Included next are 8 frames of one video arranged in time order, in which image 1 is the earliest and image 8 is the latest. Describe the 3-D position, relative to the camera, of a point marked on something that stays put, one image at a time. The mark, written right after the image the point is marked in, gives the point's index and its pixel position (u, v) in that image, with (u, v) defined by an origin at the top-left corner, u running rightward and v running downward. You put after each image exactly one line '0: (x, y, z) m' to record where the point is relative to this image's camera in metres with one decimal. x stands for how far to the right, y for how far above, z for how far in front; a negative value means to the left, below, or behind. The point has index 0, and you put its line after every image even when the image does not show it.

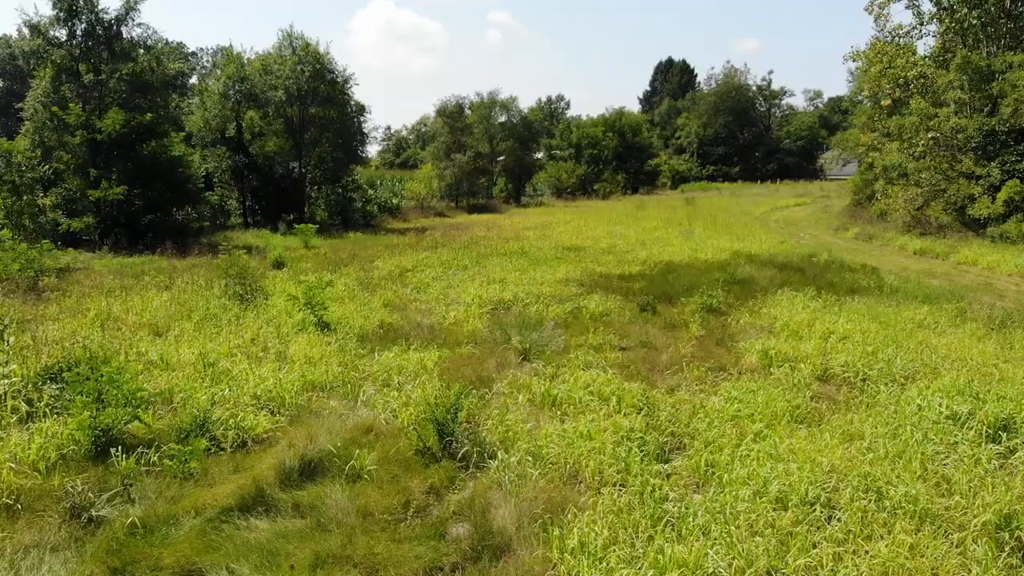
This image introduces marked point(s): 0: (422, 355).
0: (-1.0, -0.8, +7.5) m
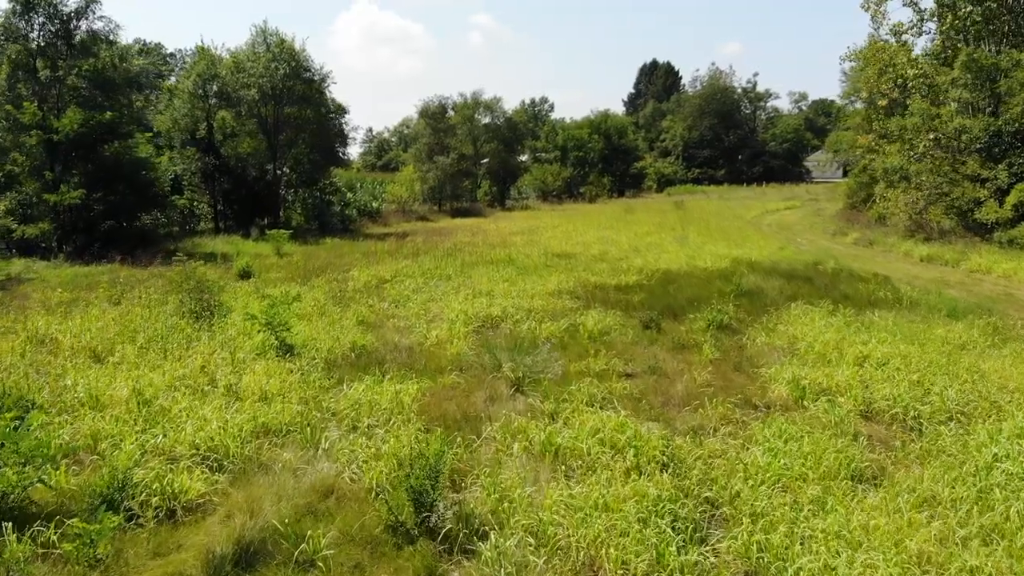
0: (-1.1, -1.0, +6.5) m
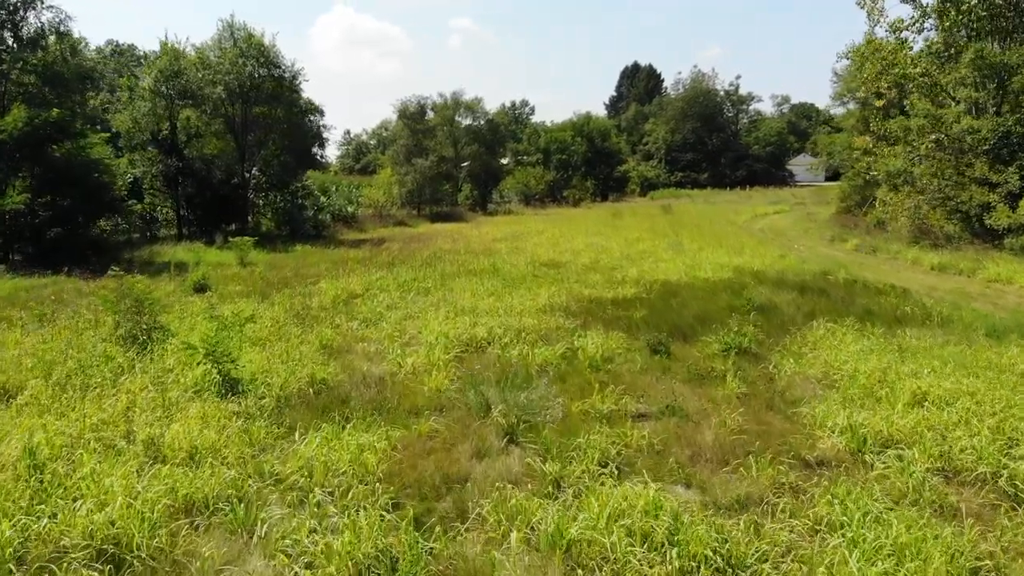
0: (-1.2, -1.2, +5.2) m
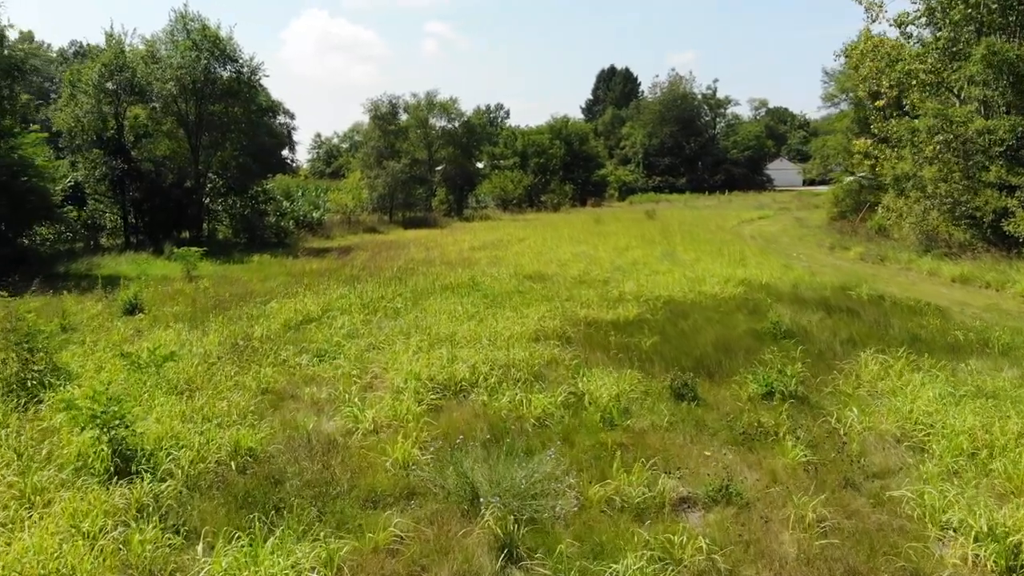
0: (-1.2, -1.5, +3.5) m
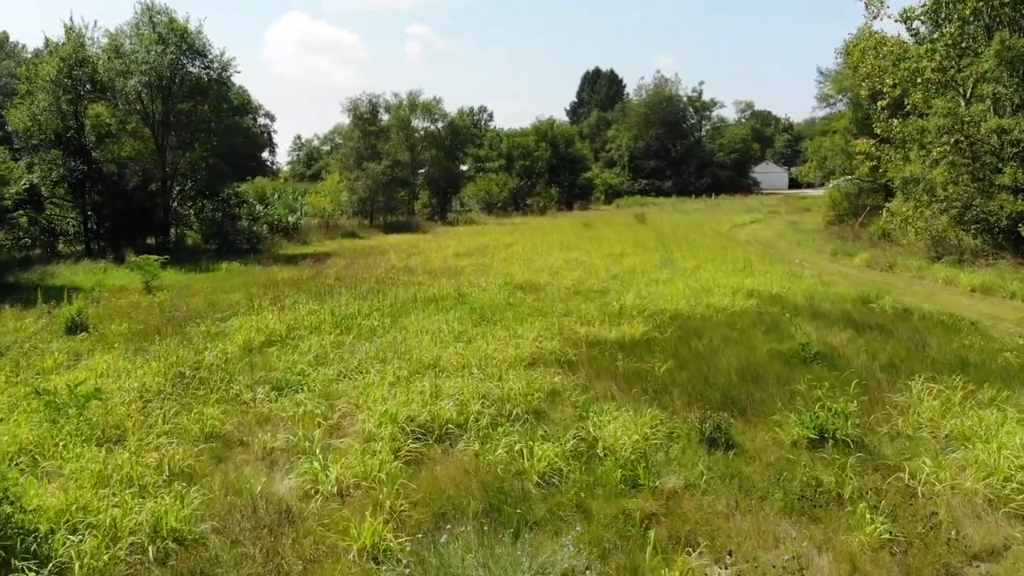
0: (-1.1, -1.6, +2.4) m
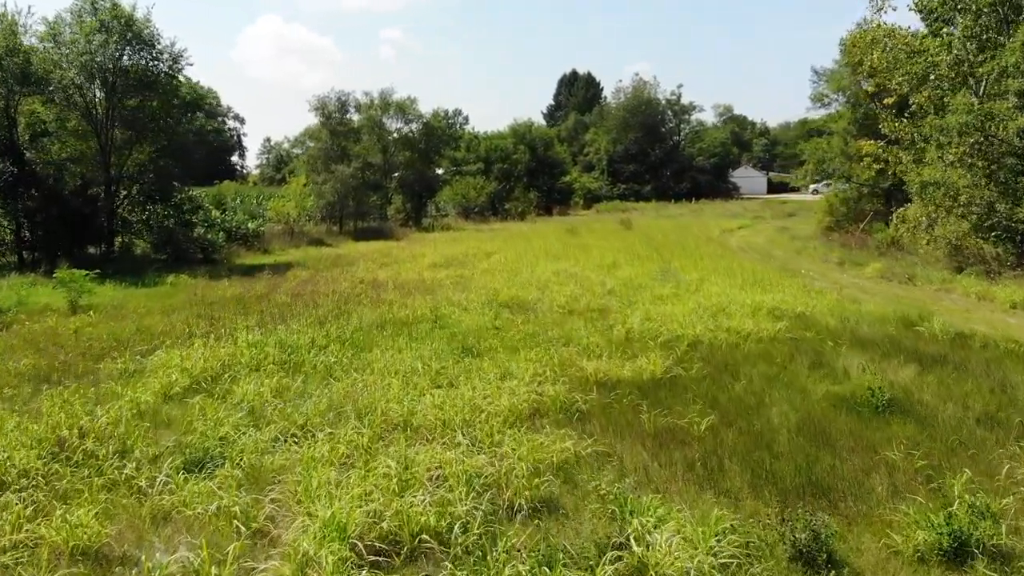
0: (-1.0, -1.9, +0.7) m
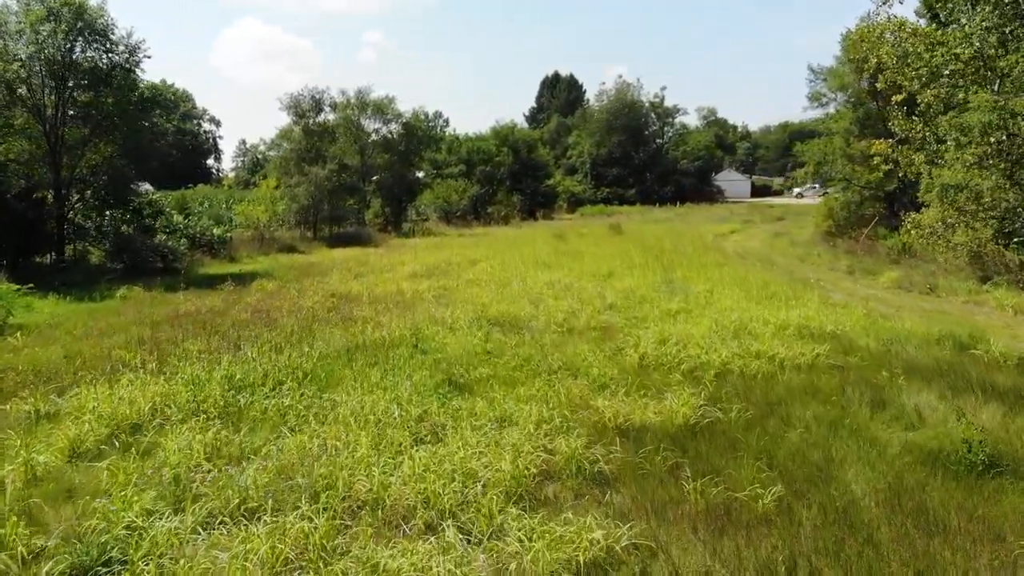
0: (-0.8, -2.1, -0.7) m
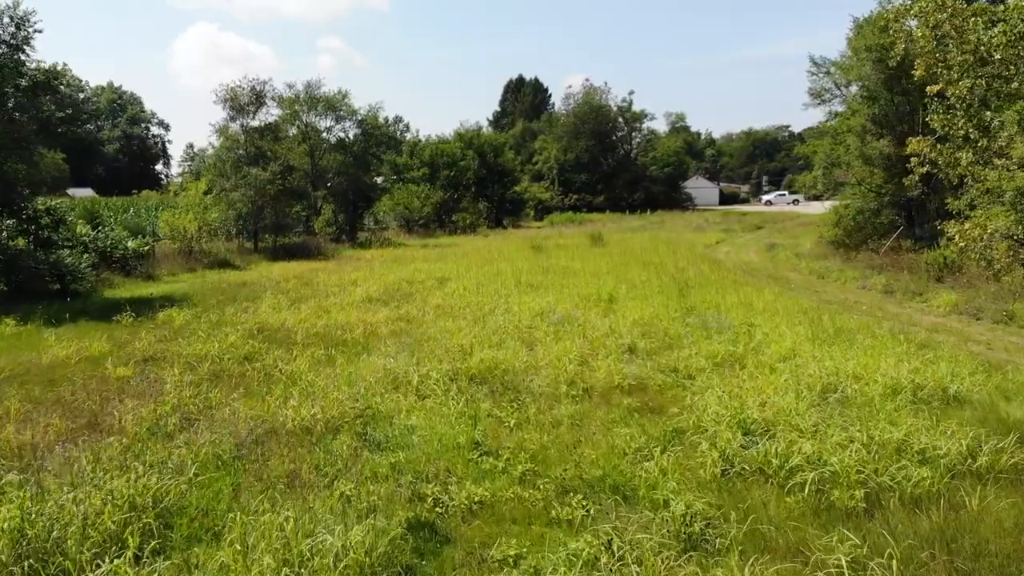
0: (-0.2, -2.4, -3.6) m
